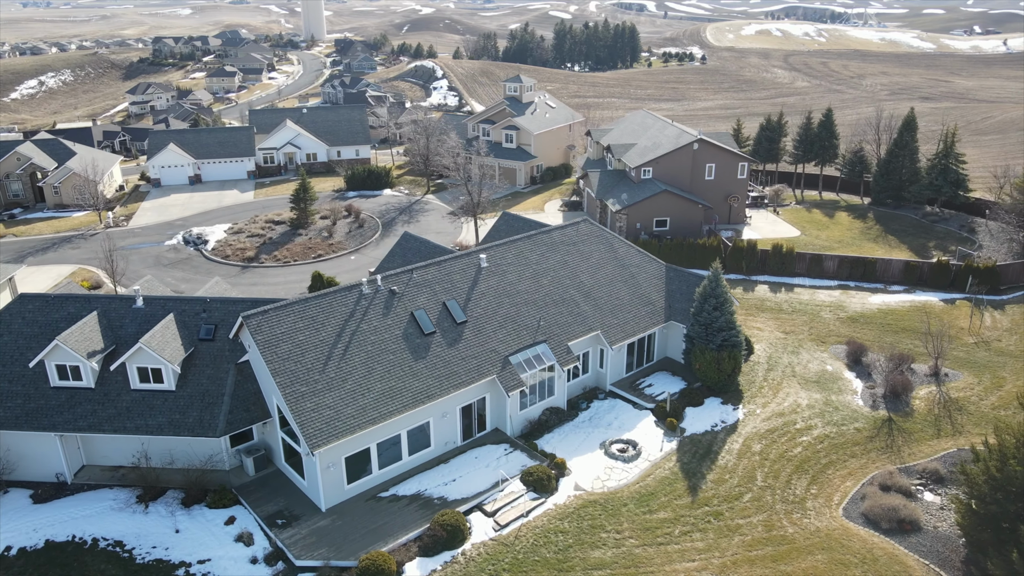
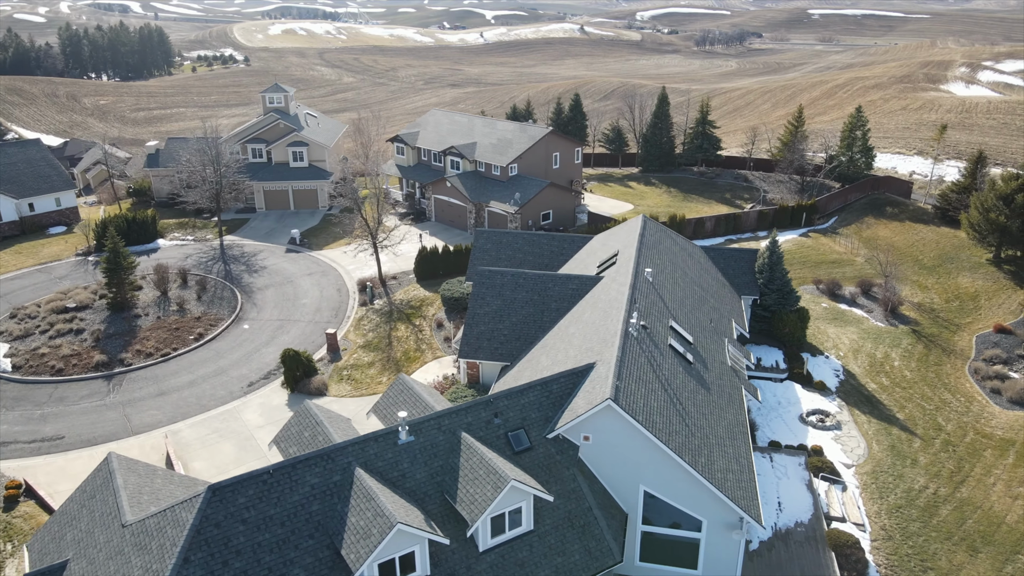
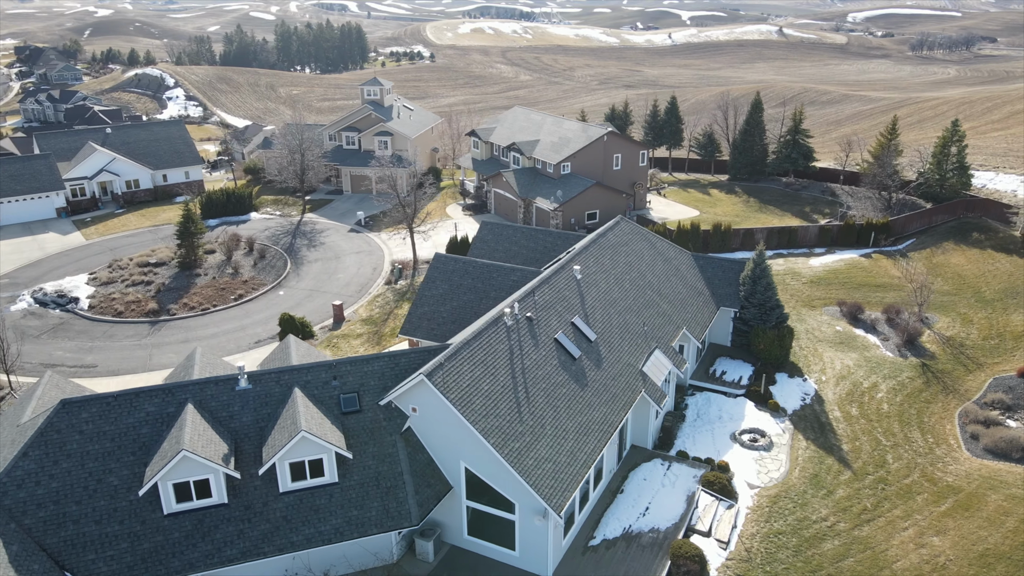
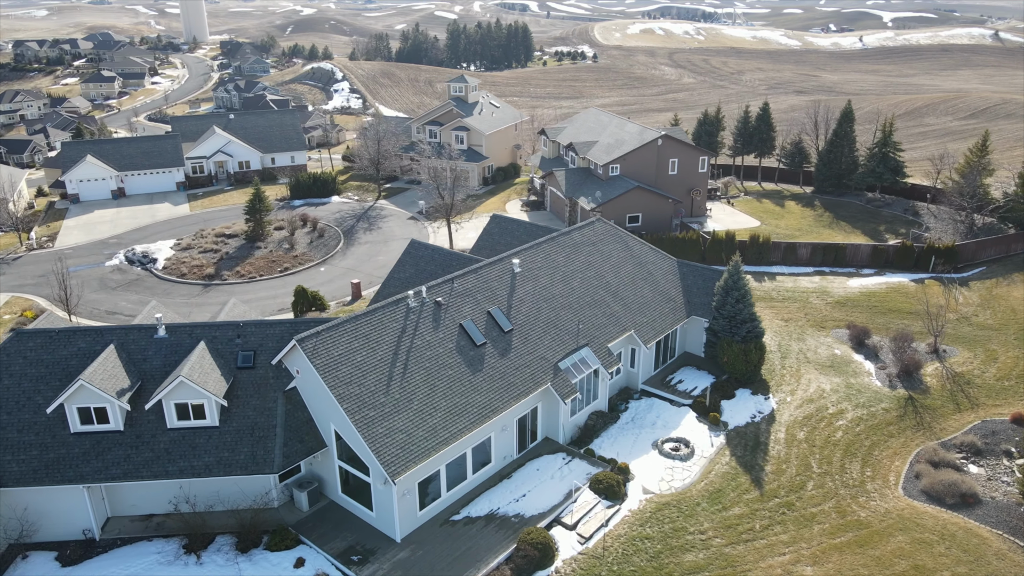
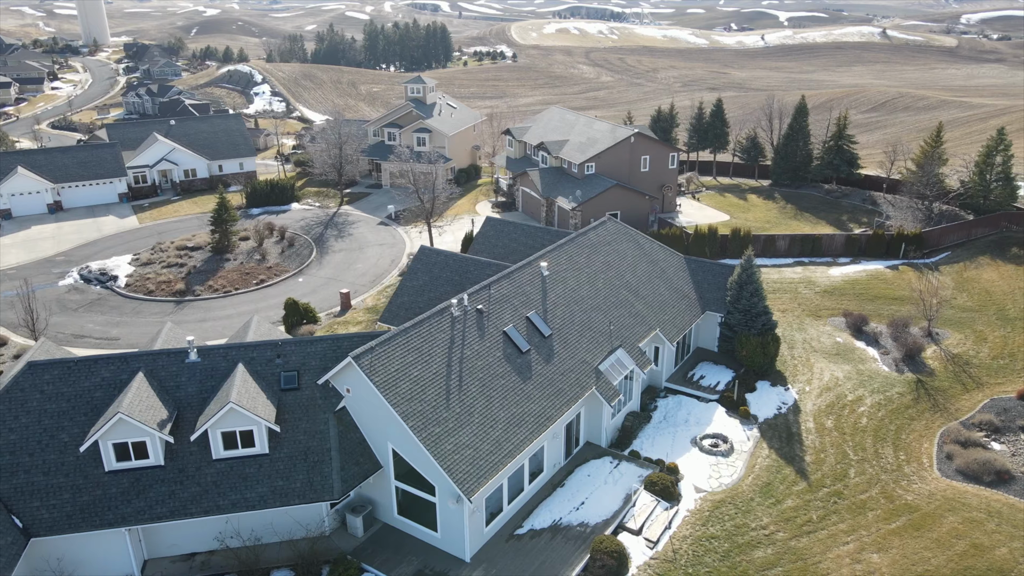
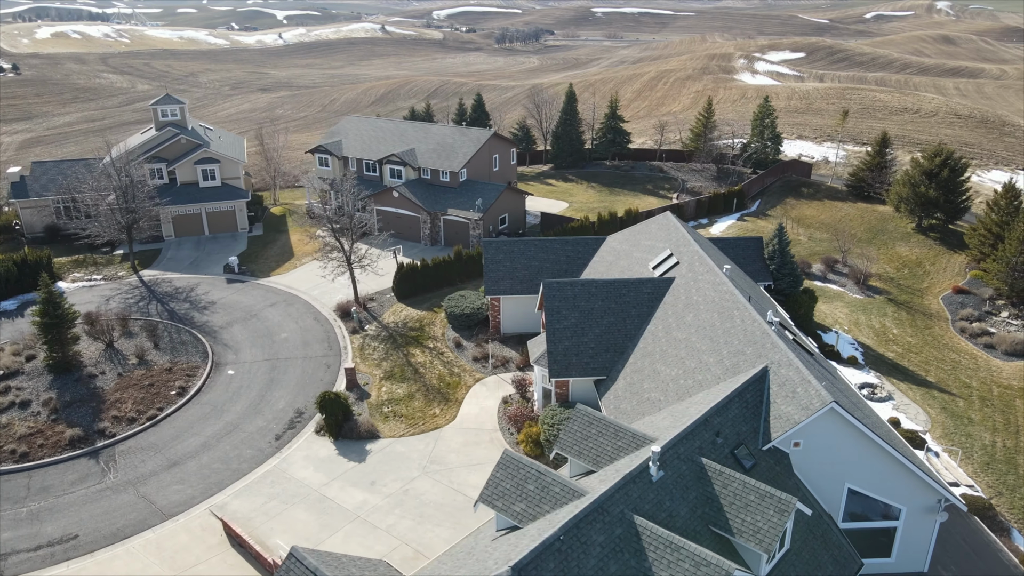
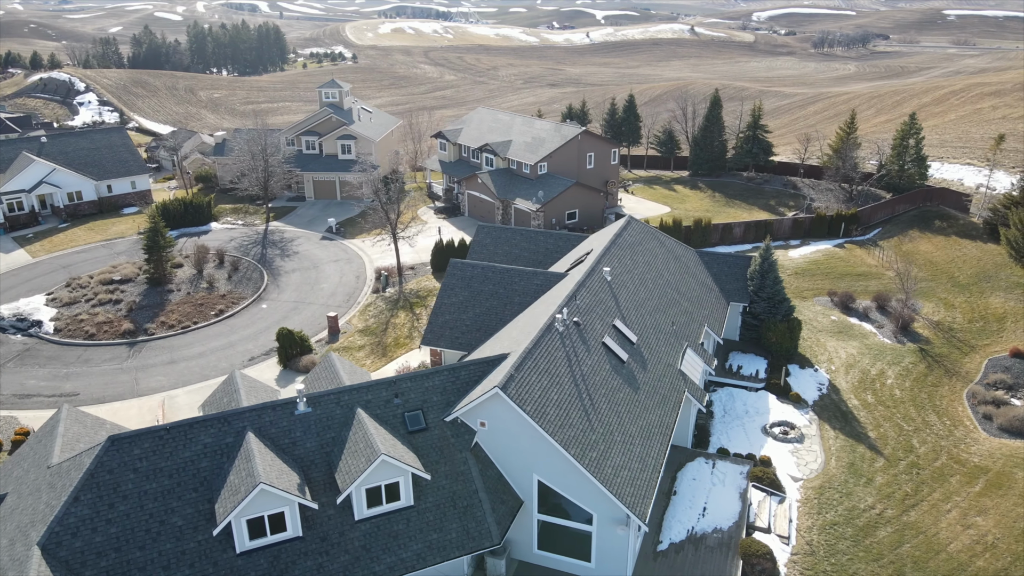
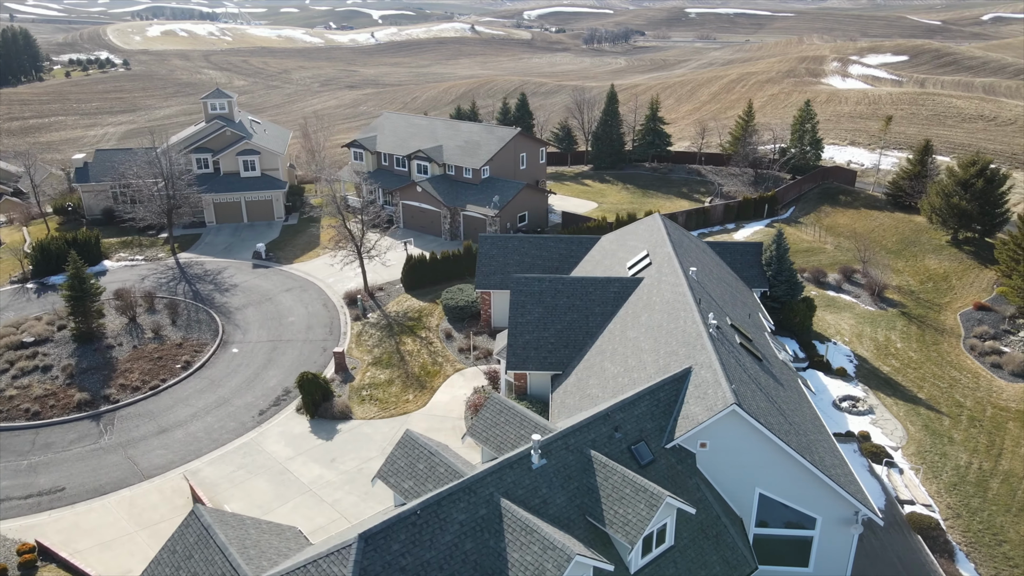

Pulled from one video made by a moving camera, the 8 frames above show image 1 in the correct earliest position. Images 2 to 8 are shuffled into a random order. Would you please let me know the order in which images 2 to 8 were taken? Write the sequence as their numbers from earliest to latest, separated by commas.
4, 5, 3, 7, 2, 8, 6
